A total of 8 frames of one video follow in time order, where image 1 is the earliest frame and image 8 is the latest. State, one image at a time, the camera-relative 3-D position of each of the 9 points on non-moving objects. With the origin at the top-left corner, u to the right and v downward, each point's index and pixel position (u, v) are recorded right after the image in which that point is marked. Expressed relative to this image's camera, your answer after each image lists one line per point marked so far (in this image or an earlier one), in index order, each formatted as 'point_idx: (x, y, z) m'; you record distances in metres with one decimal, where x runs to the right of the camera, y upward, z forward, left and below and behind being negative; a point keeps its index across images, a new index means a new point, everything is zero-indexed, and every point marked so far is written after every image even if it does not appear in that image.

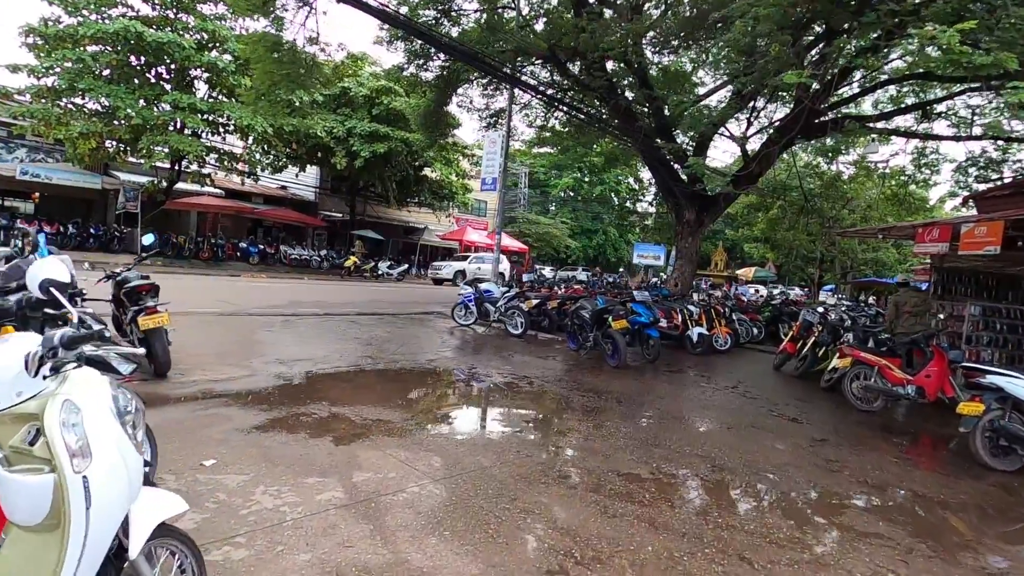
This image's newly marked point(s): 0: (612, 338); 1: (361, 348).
0: (+1.2, -0.6, +6.5) m
1: (-1.7, -0.7, +6.0) m
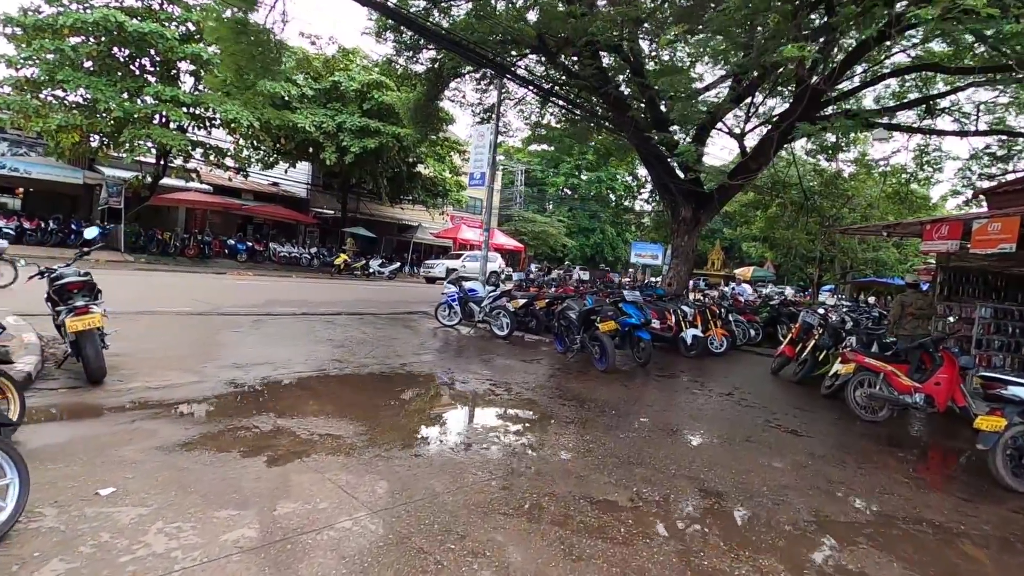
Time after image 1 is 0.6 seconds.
0: (+1.0, -0.6, +6.1) m
1: (-1.9, -0.7, +5.6) m
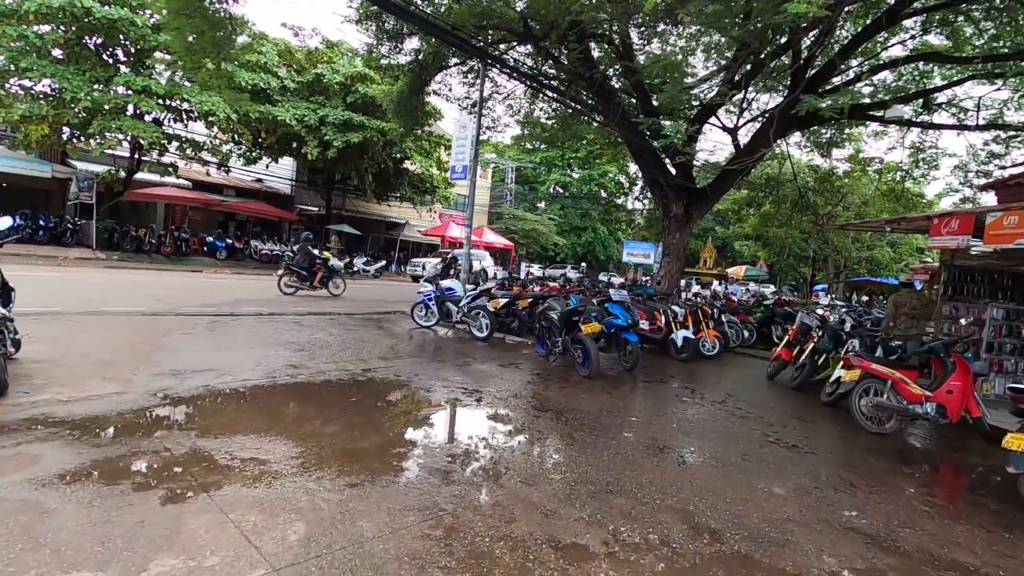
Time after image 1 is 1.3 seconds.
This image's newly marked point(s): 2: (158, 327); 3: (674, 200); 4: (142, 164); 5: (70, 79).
0: (+0.7, -0.6, +5.6) m
1: (-2.2, -0.6, +5.1) m
2: (-3.9, -0.4, +5.9) m
3: (+3.7, +2.0, +12.1) m
4: (-11.4, +3.8, +16.4) m
5: (-11.4, +5.4, +13.7) m
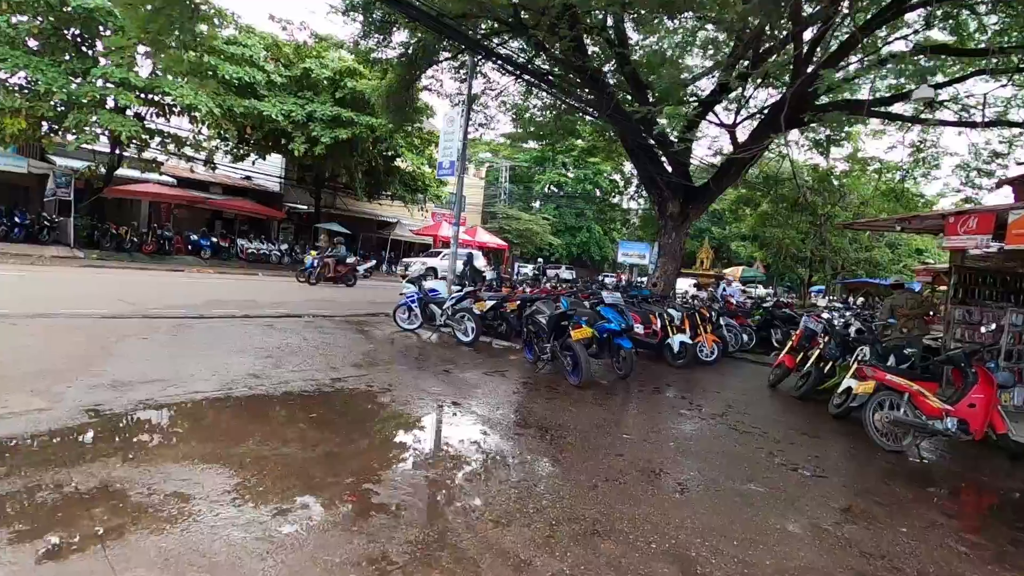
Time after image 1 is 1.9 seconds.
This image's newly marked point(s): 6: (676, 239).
0: (+0.6, -0.6, +5.2) m
1: (-2.3, -0.7, +4.7) m
2: (-4.1, -0.4, +5.5) m
3: (+3.5, +2.0, +11.8) m
4: (-11.6, +3.8, +15.9) m
5: (-11.6, +5.4, +13.2) m
6: (+3.7, +1.1, +11.9) m
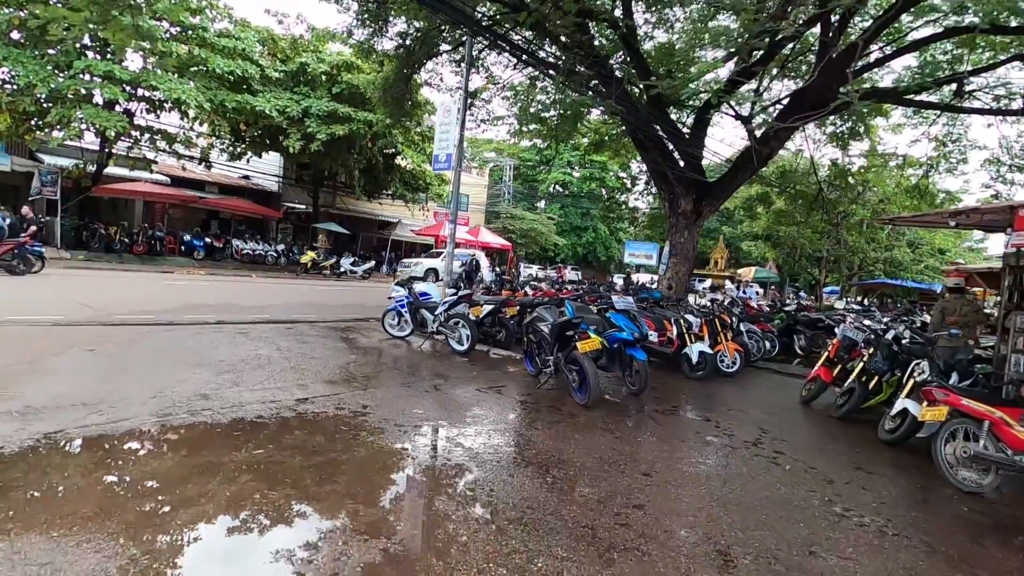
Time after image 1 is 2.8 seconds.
0: (+0.6, -0.7, +4.6) m
1: (-2.3, -0.7, +4.1) m
2: (-4.1, -0.5, +4.8) m
3: (+3.5, +1.9, +11.1) m
4: (-11.5, +3.8, +15.4) m
5: (-11.5, +5.3, +12.7) m
6: (+3.7, +1.0, +11.2) m
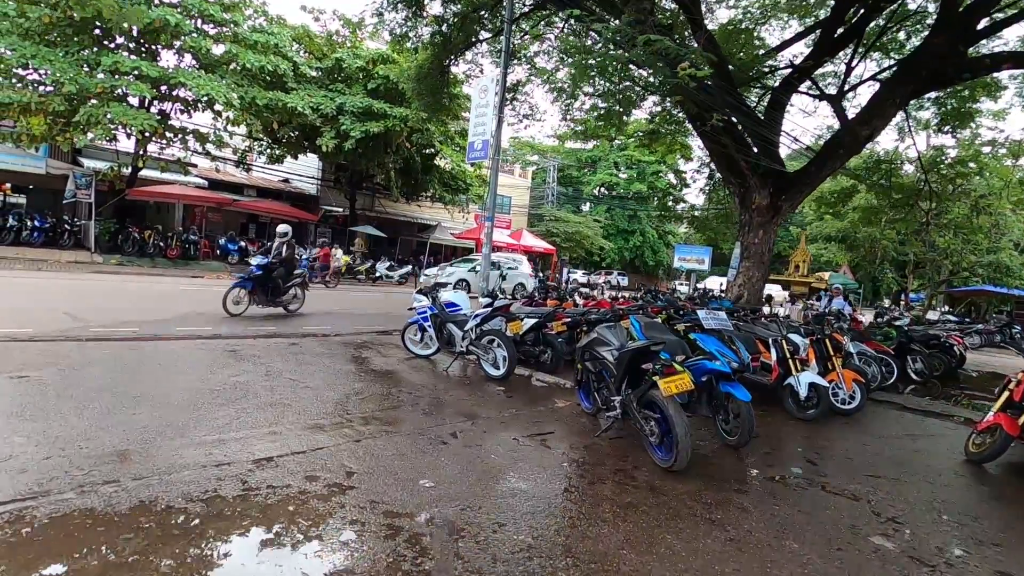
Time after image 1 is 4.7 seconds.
0: (+0.9, -0.7, +3.2) m
1: (-2.0, -0.8, +3.0) m
2: (-3.7, -0.5, +3.9) m
3: (+4.4, +1.8, +9.5) m
4: (-10.3, +3.6, +15.0) m
5: (-10.5, +5.2, +12.3) m
6: (+4.5, +0.9, +9.6) m
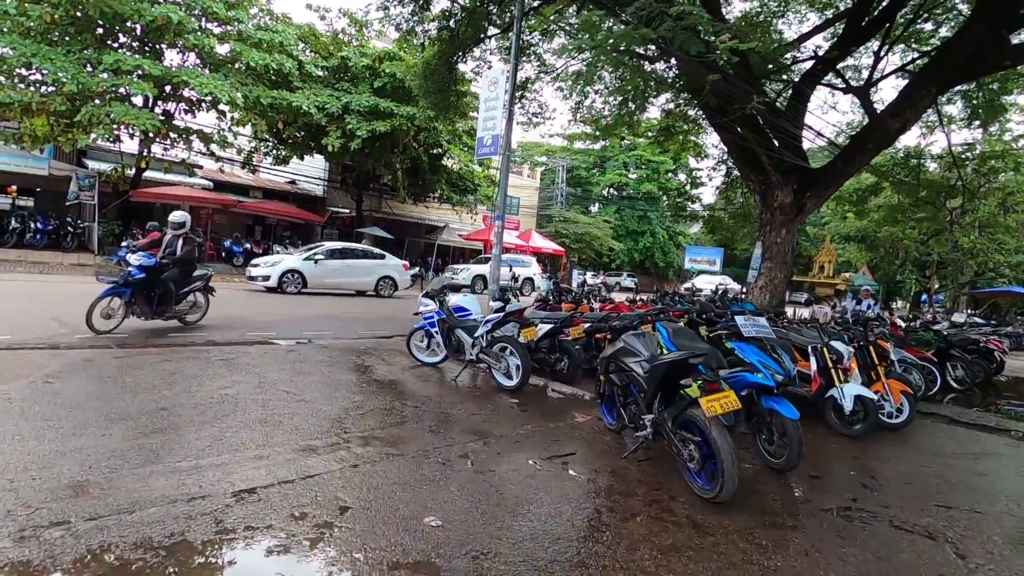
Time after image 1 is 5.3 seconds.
0: (+1.0, -0.8, +2.8) m
1: (-2.0, -0.8, +2.6) m
2: (-3.6, -0.6, +3.6) m
3: (+4.5, +1.7, +9.1) m
4: (-10.0, +3.5, +14.8) m
5: (-10.3, +5.1, +12.1) m
6: (+4.7, +0.9, +9.2) m
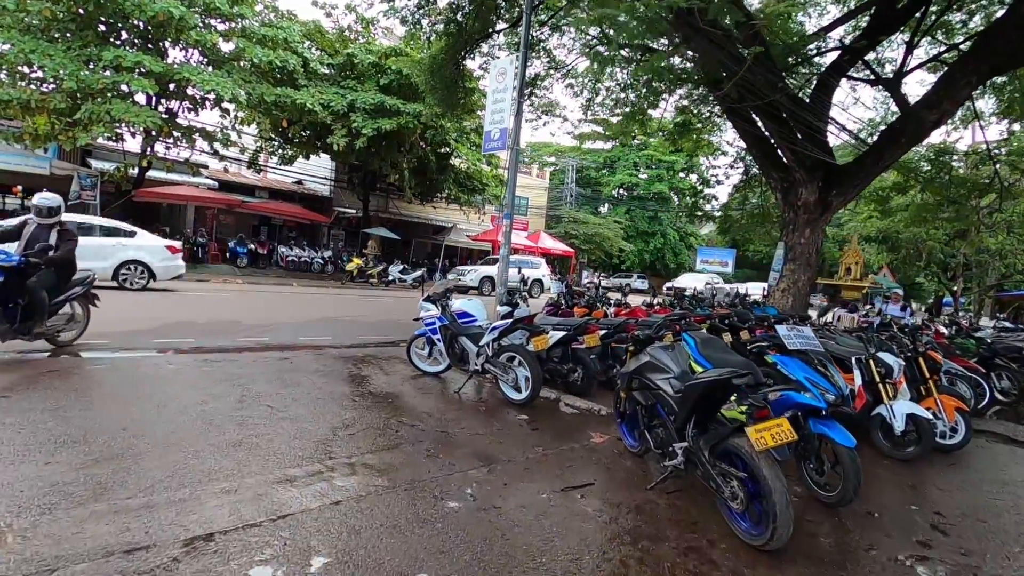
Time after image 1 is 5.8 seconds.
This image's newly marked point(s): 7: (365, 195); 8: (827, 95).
0: (+1.0, -0.8, +2.4) m
1: (-1.9, -0.8, +2.2) m
2: (-3.6, -0.6, +3.2) m
3: (+4.7, +1.7, +8.6) m
4: (-9.8, +3.5, +14.6) m
5: (-10.1, +5.1, +11.9) m
6: (+4.9, +0.8, +8.7) m
7: (-5.3, +3.4, +19.4) m
8: (+5.2, +3.1, +8.7) m
